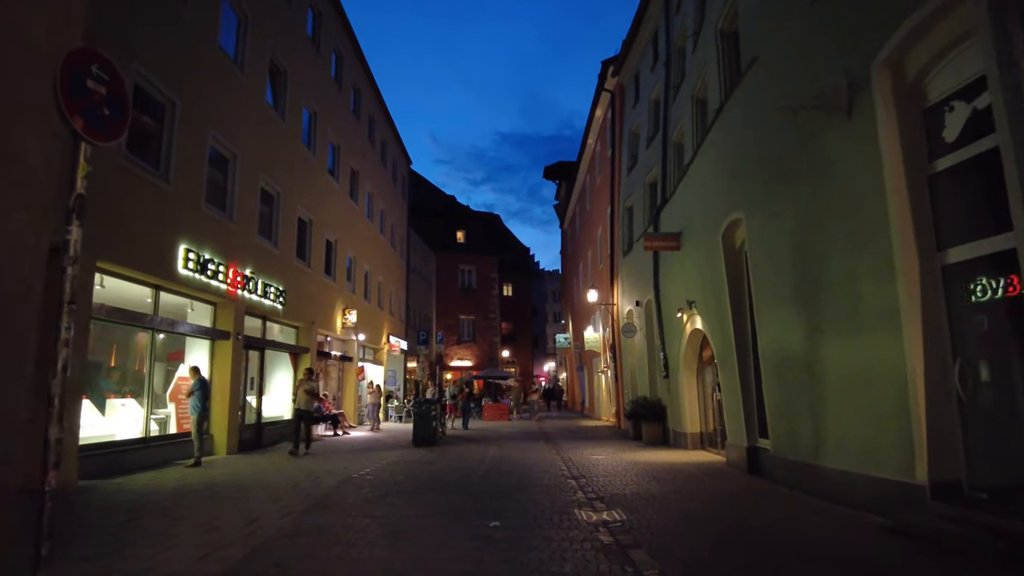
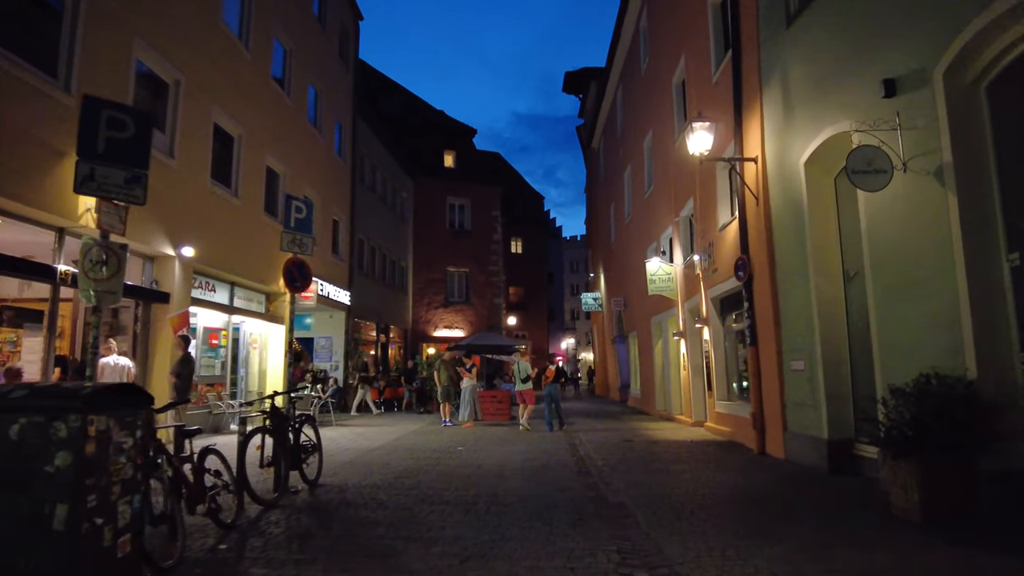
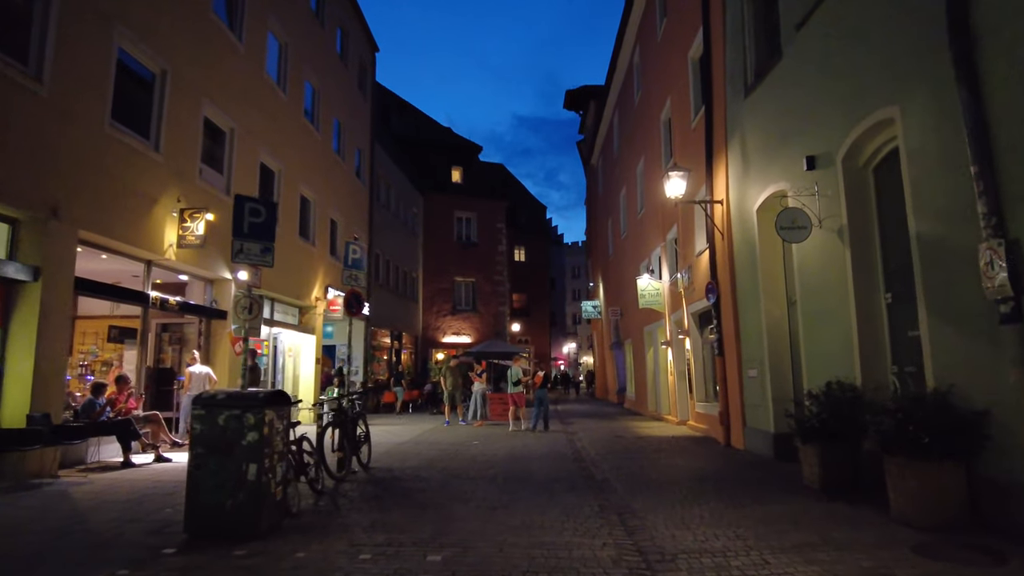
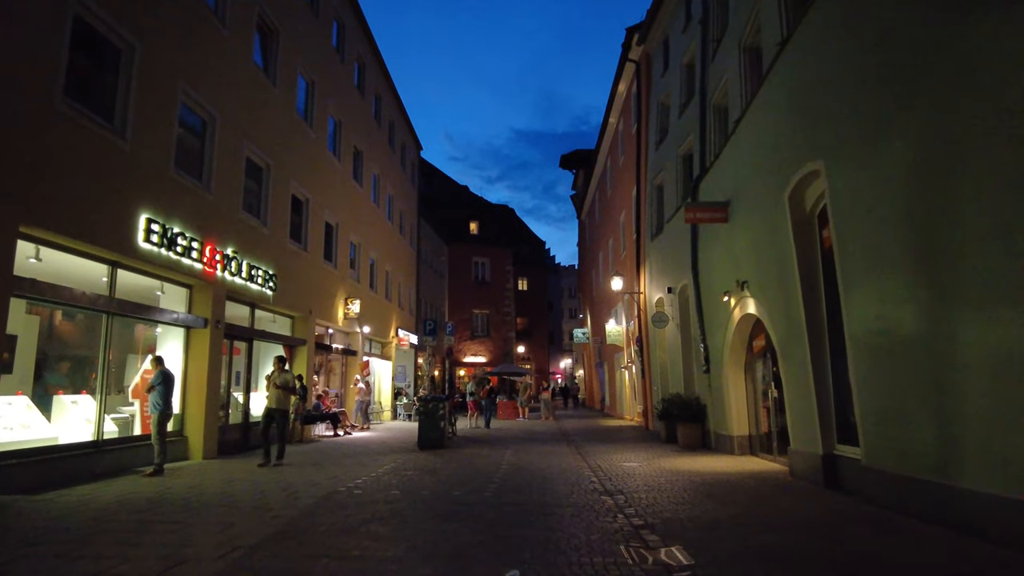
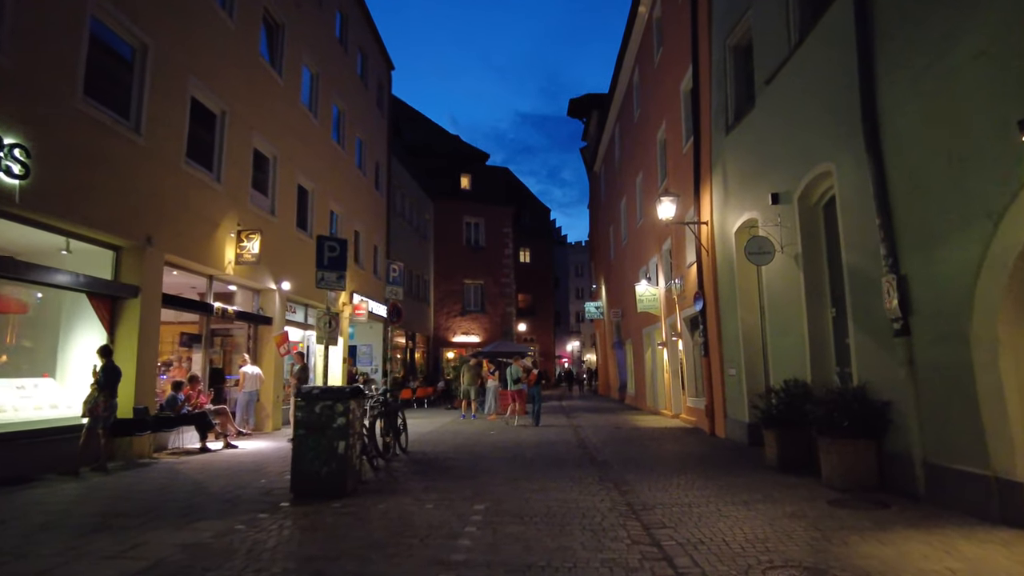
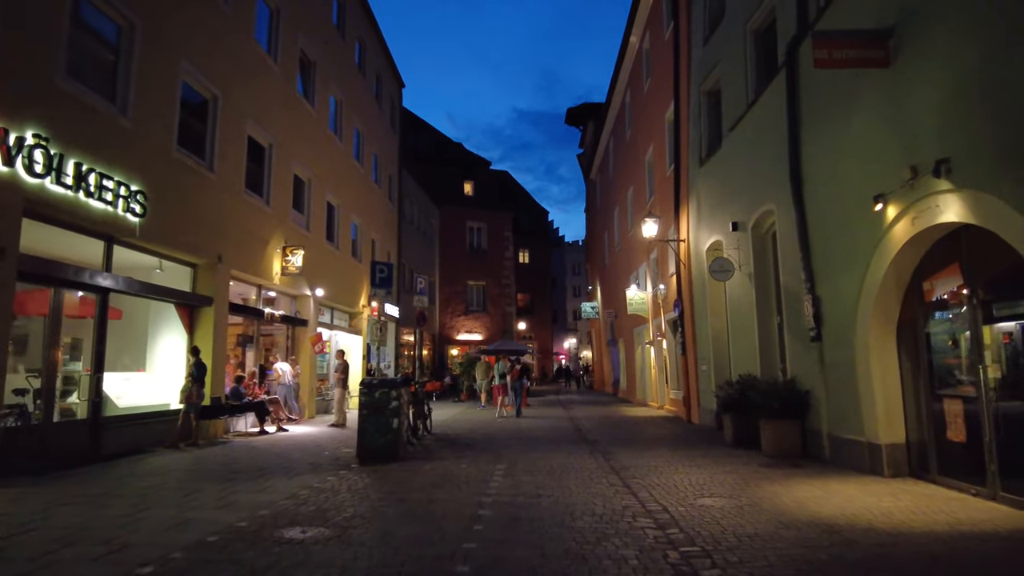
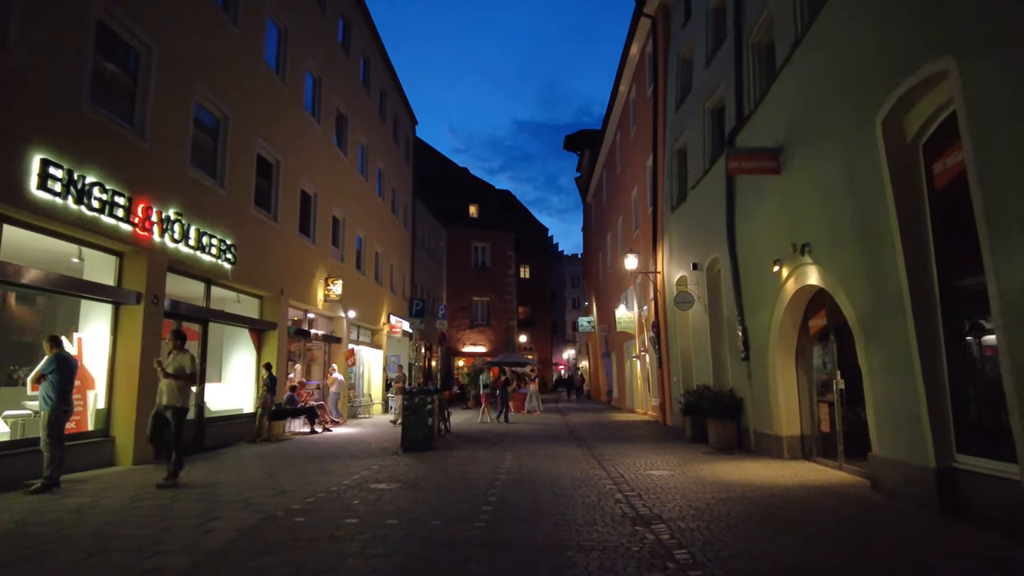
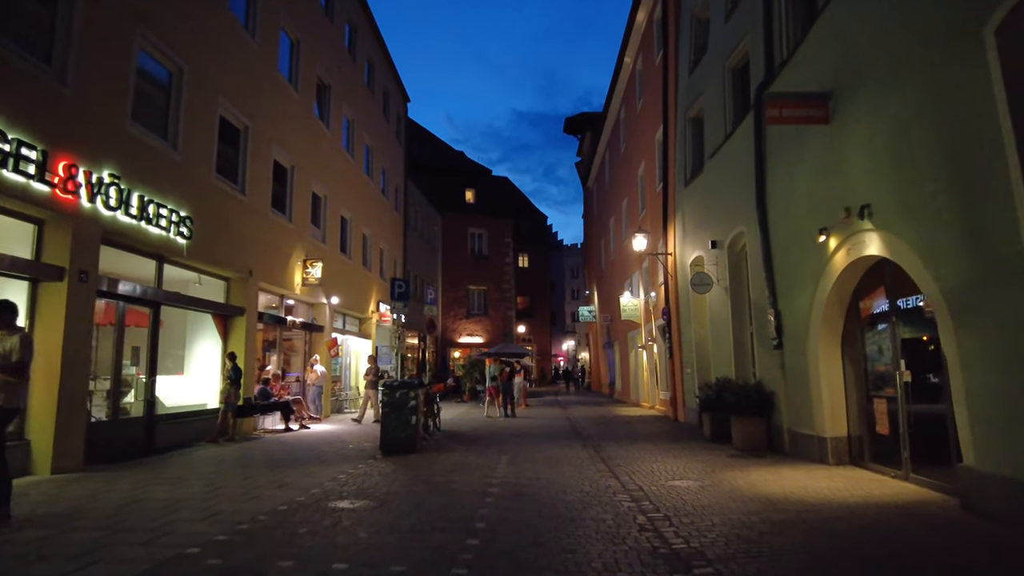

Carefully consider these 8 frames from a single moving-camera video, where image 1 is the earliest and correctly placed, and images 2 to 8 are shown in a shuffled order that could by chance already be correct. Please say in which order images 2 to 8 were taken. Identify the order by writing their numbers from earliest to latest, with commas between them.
4, 7, 8, 6, 5, 3, 2
